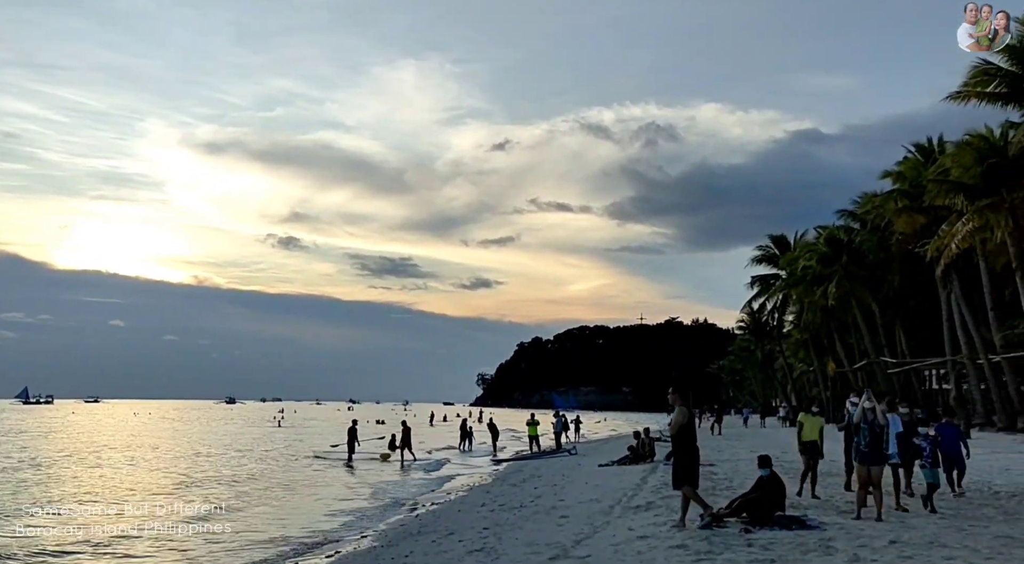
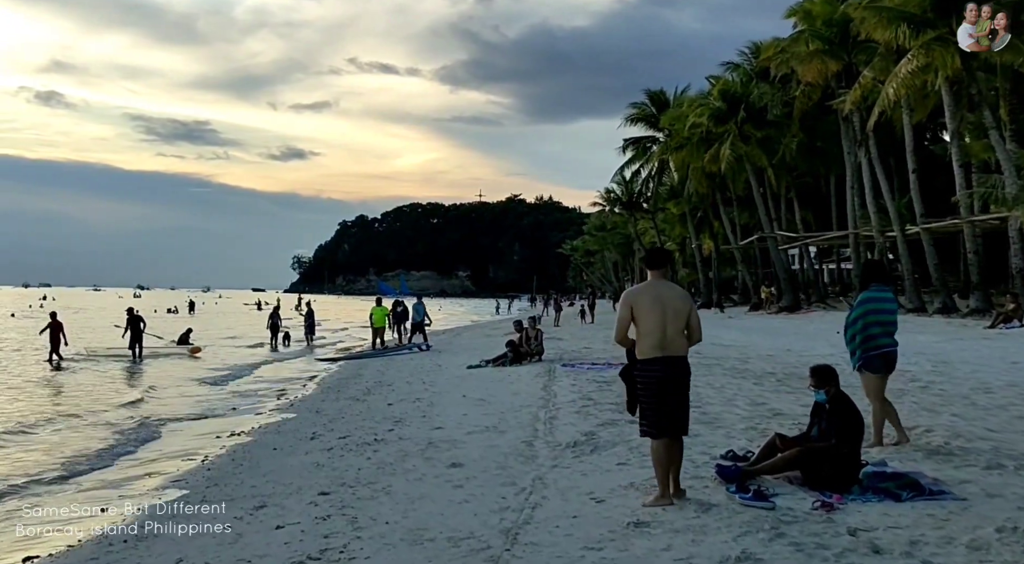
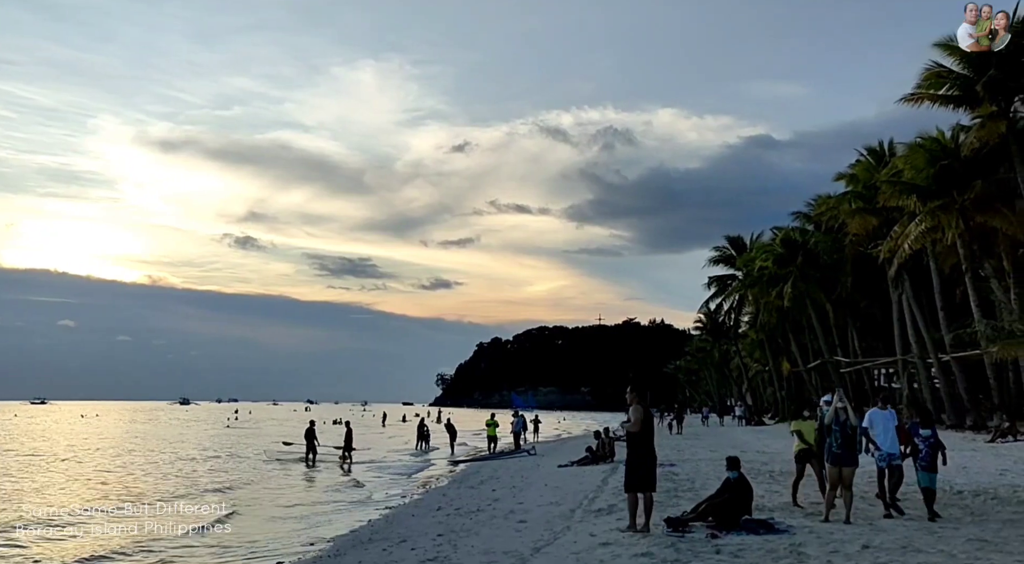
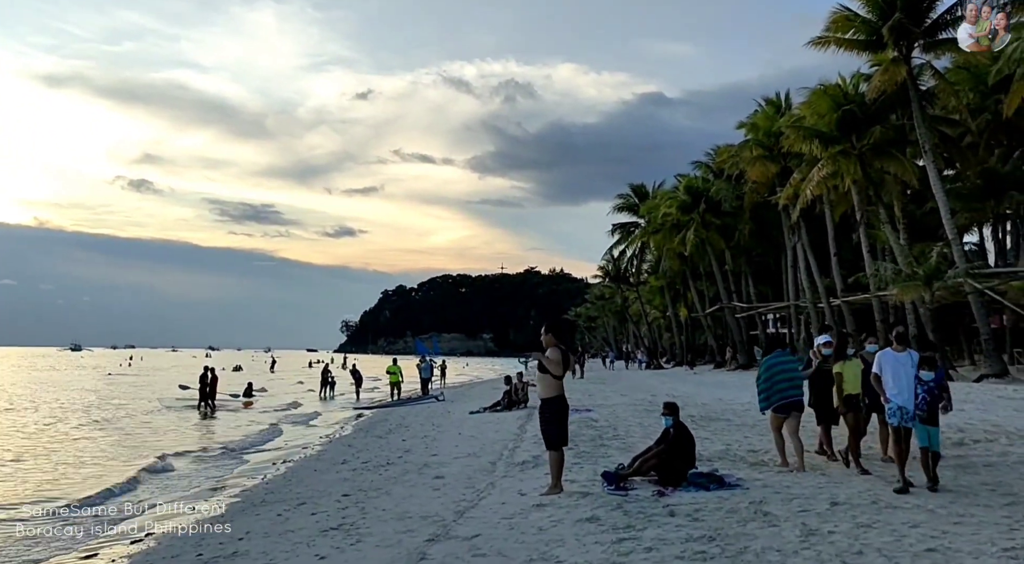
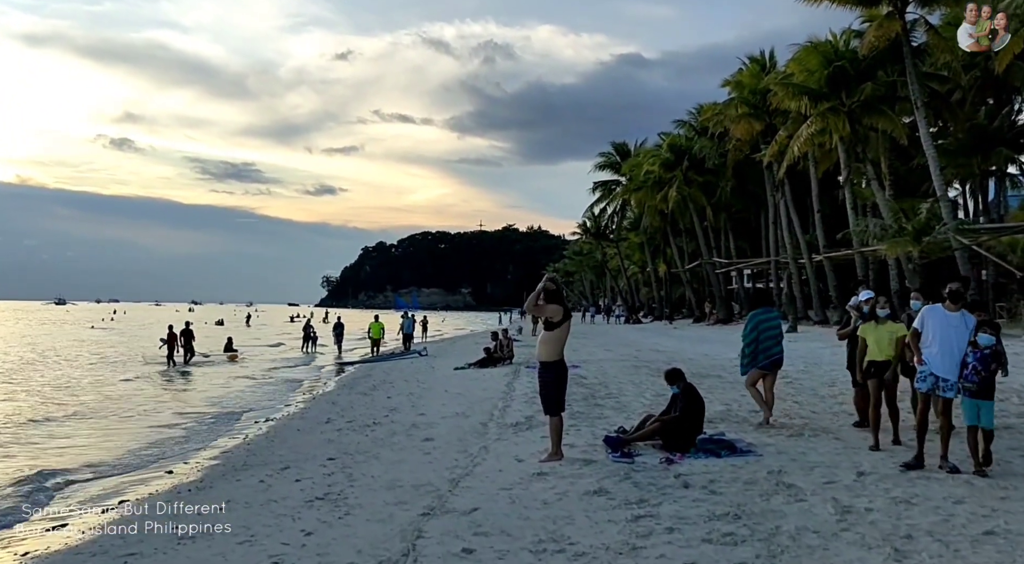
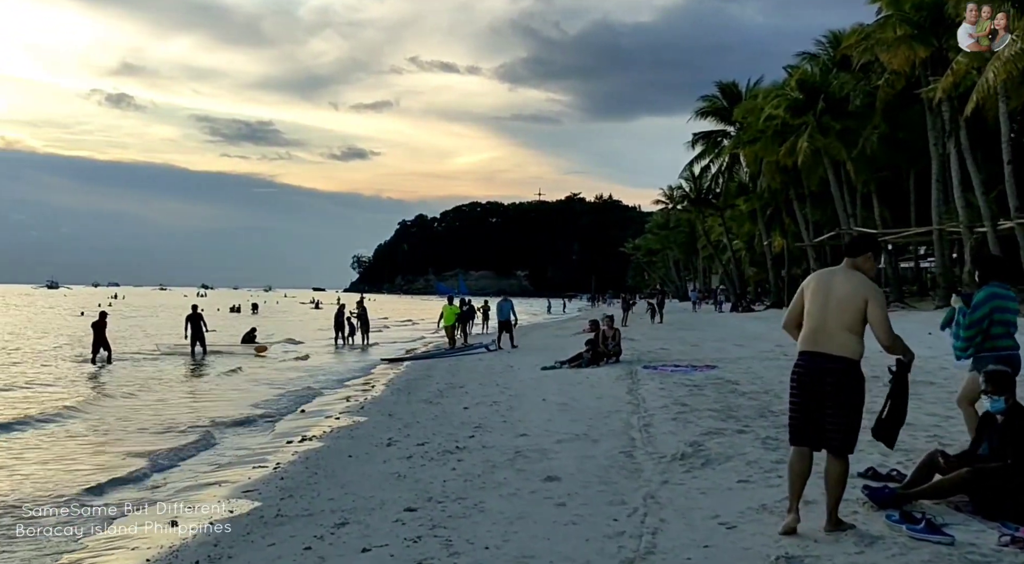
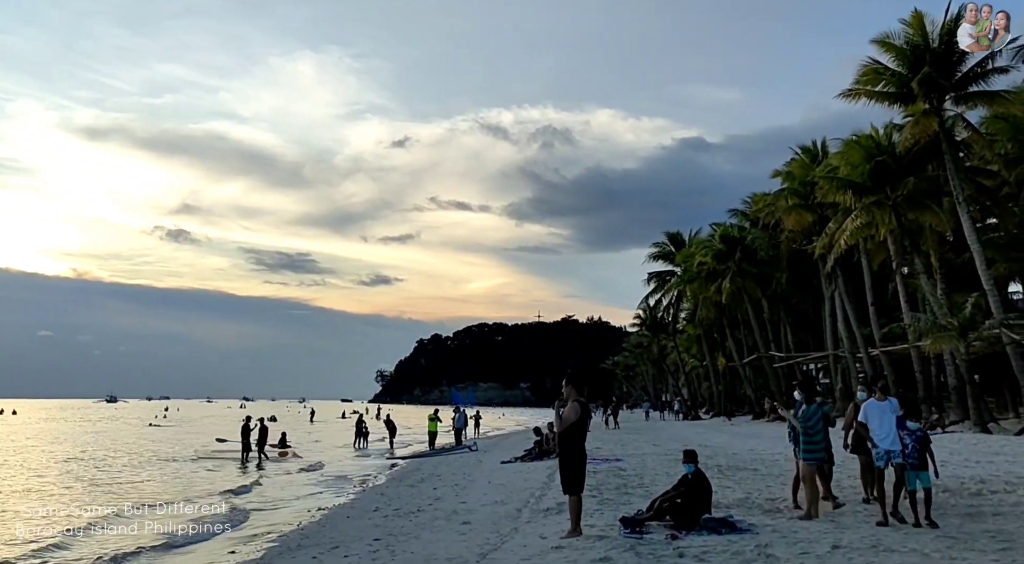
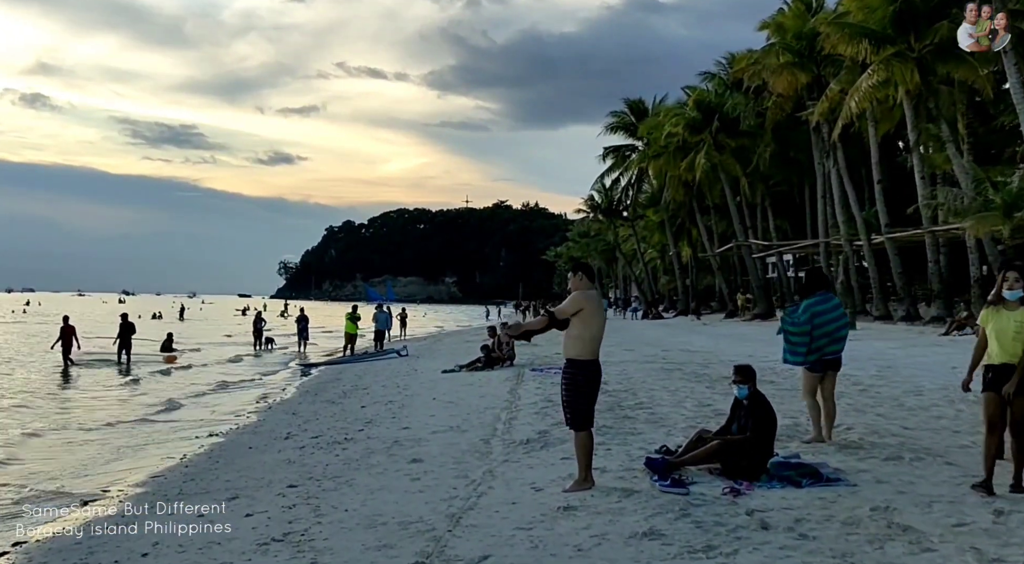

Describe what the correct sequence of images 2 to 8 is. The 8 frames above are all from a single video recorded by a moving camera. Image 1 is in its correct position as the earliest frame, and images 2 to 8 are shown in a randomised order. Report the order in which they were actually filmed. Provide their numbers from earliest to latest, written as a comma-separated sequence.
3, 7, 4, 5, 8, 2, 6
